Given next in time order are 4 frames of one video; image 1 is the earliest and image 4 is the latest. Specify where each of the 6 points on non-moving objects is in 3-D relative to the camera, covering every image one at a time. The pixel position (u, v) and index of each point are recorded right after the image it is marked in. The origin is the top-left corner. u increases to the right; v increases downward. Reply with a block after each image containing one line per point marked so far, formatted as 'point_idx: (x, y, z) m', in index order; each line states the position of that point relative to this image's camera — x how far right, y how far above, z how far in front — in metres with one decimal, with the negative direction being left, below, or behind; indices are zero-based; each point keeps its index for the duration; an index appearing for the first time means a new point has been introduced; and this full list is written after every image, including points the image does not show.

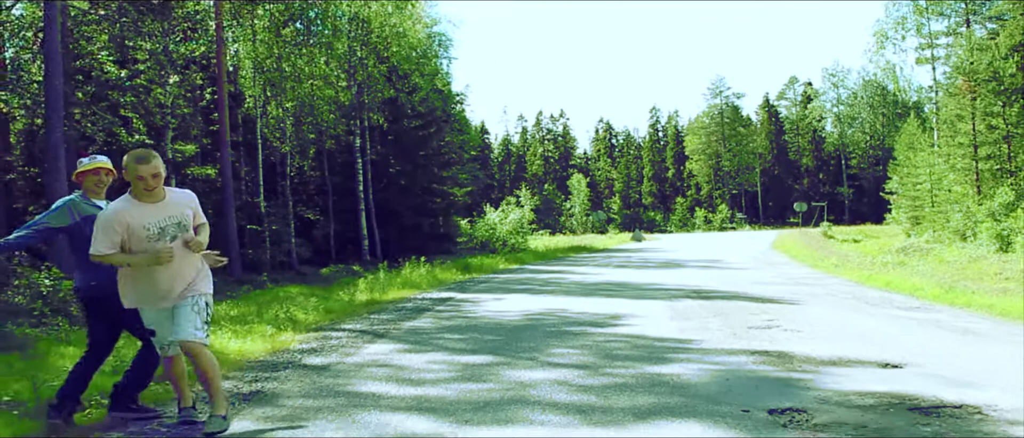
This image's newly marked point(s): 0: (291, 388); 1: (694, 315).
0: (-1.4, -1.1, +5.3) m
1: (+2.0, -1.0, +8.7) m
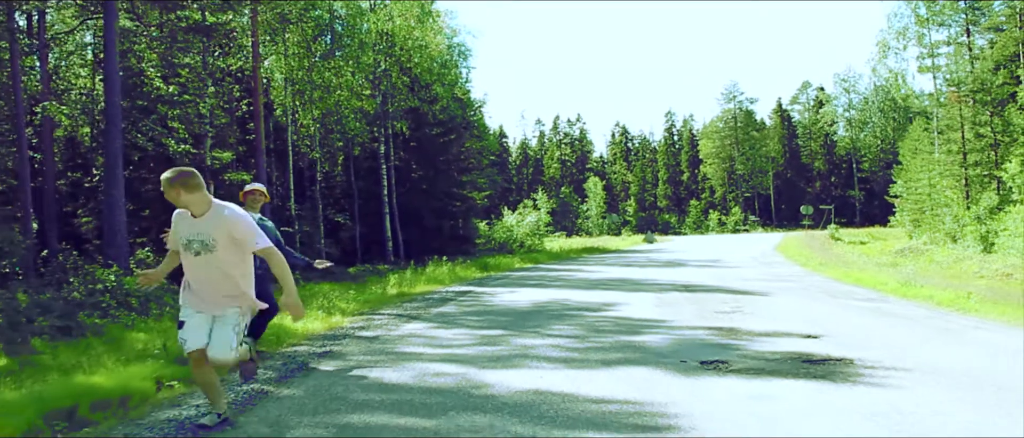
0: (-1.4, -1.1, +7.1) m
1: (+2.1, -1.1, +10.4) m
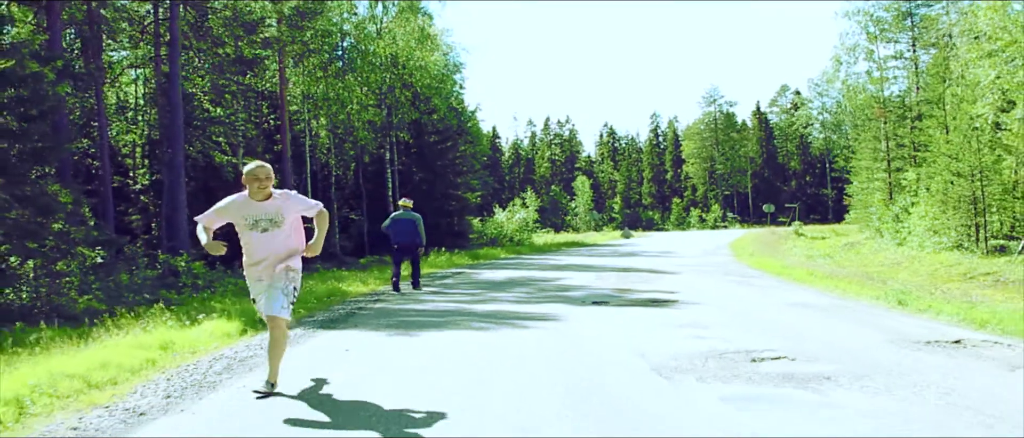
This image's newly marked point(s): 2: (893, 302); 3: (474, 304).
0: (-1.7, -1.1, +11.5) m
1: (+1.7, -1.1, +14.8) m
2: (+4.9, -1.1, +10.4) m
3: (-0.5, -1.1, +10.4) m
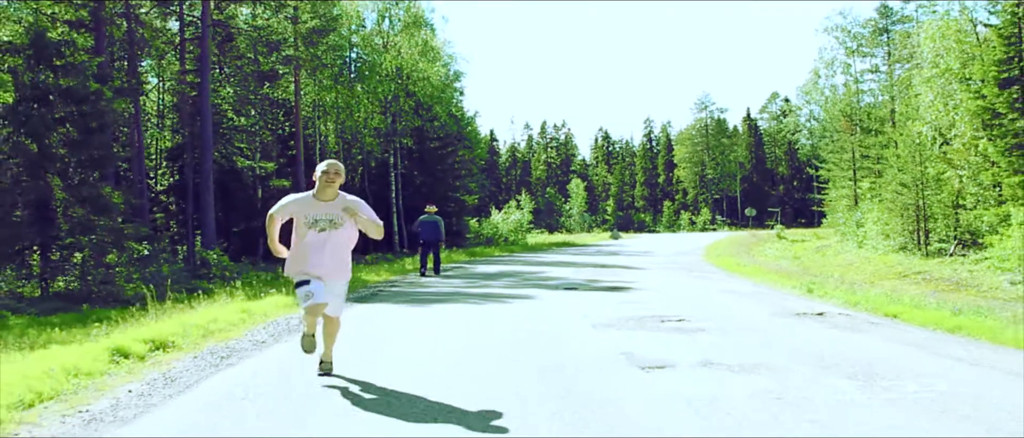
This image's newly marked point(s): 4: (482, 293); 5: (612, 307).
0: (-1.9, -1.2, +14.2) m
1: (+1.5, -1.1, +17.5) m
2: (+4.7, -1.1, +13.1) m
3: (-0.6, -1.1, +13.0) m
4: (-0.4, -1.1, +12.3) m
5: (+1.2, -1.1, +10.2) m
